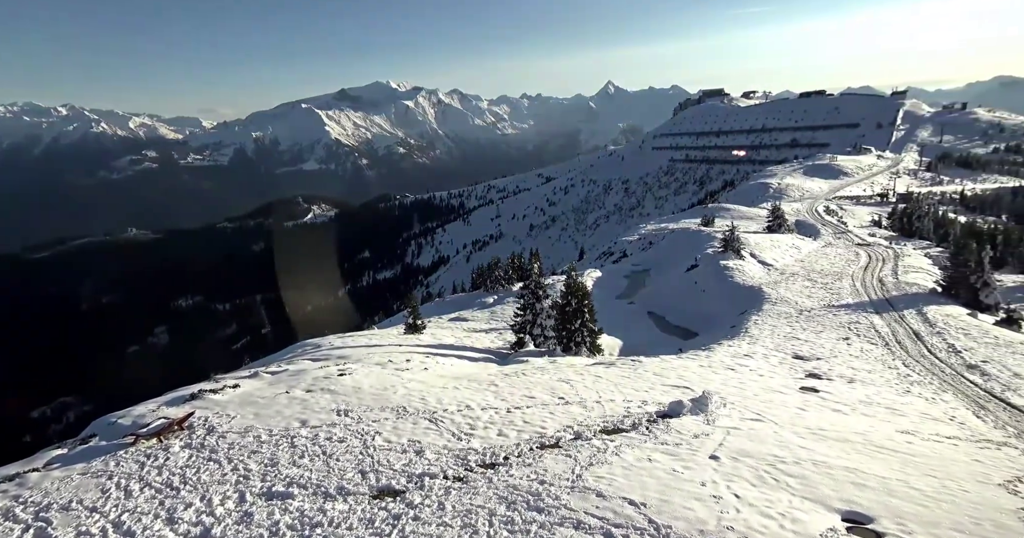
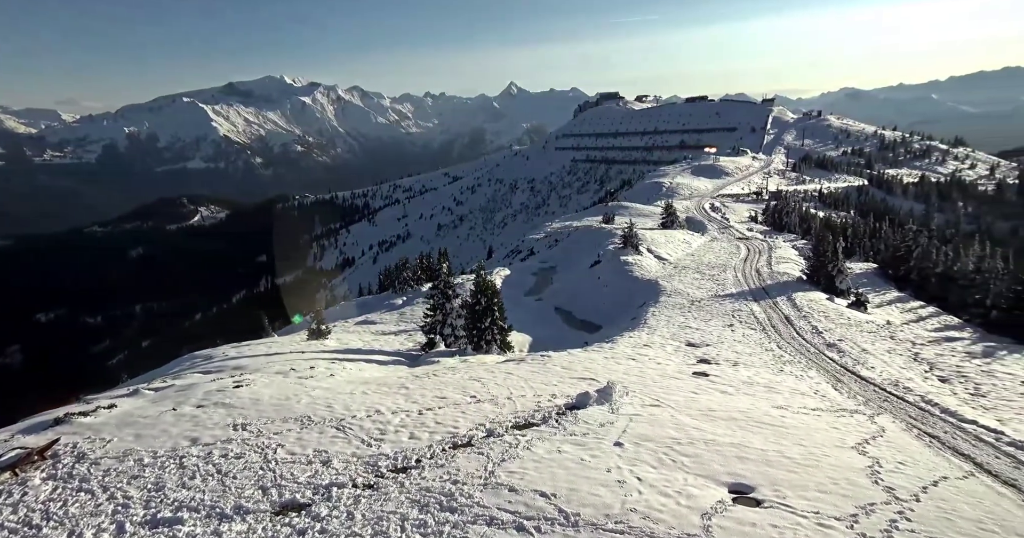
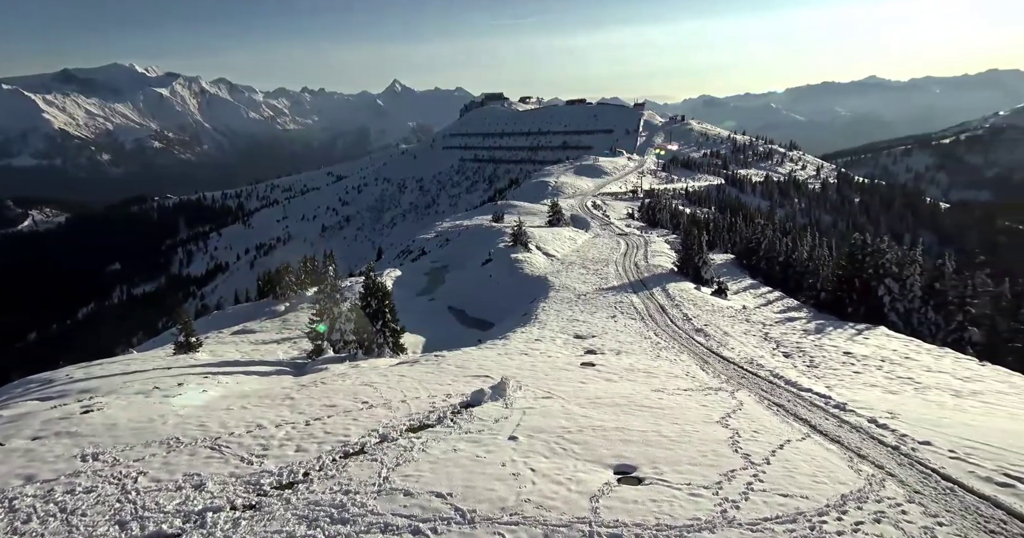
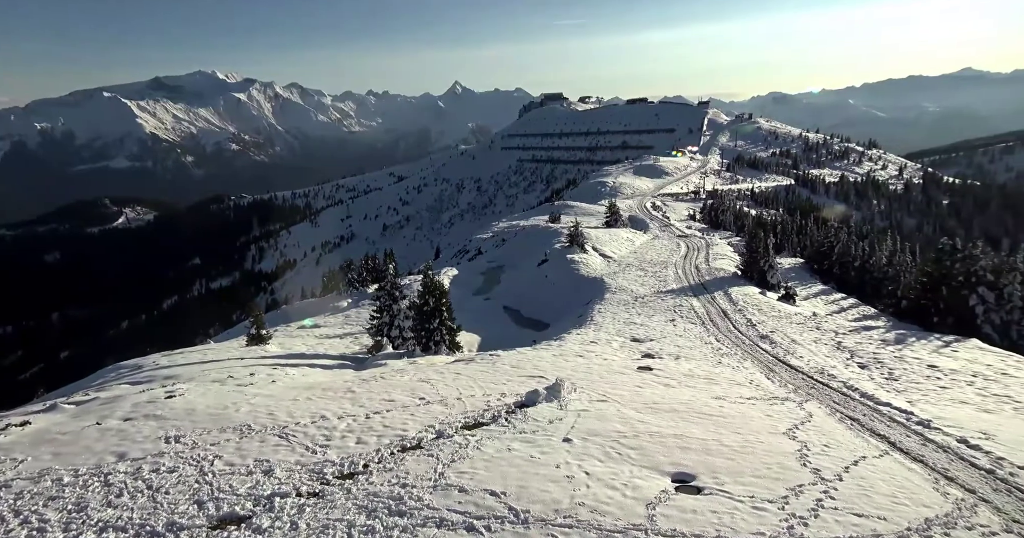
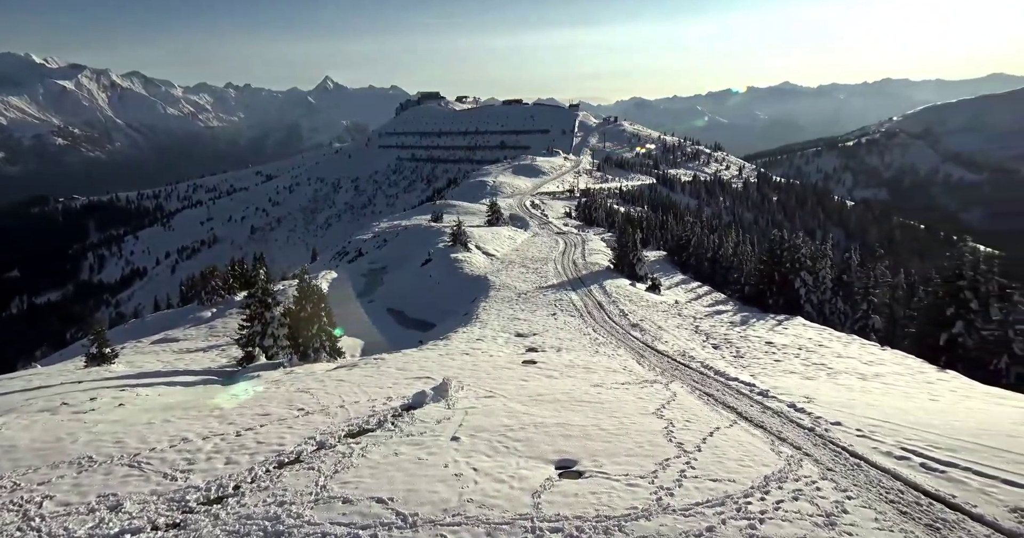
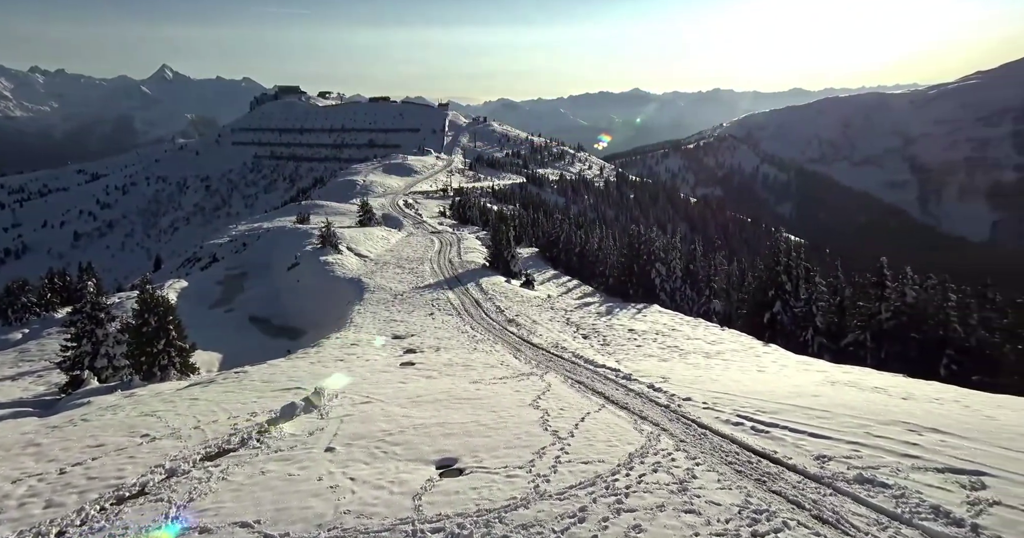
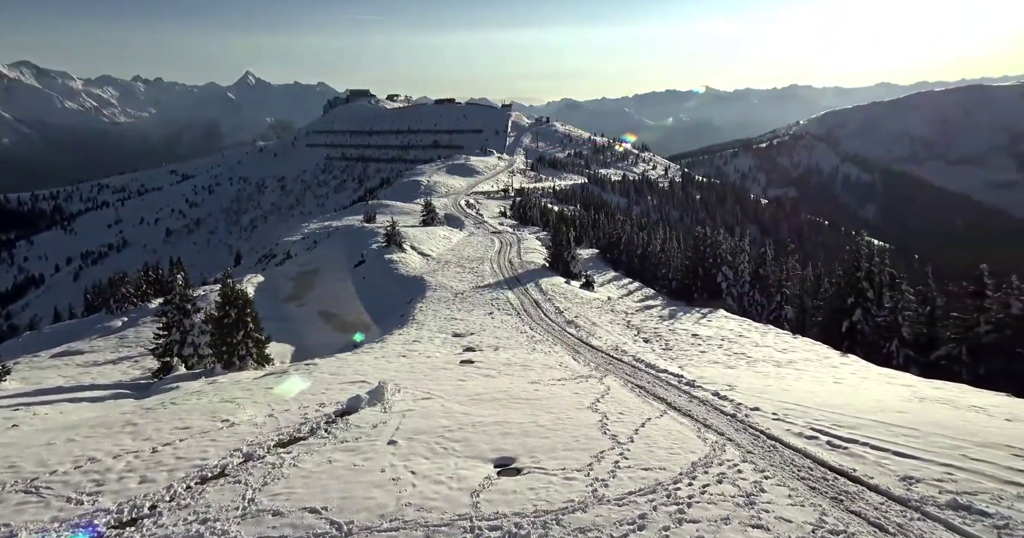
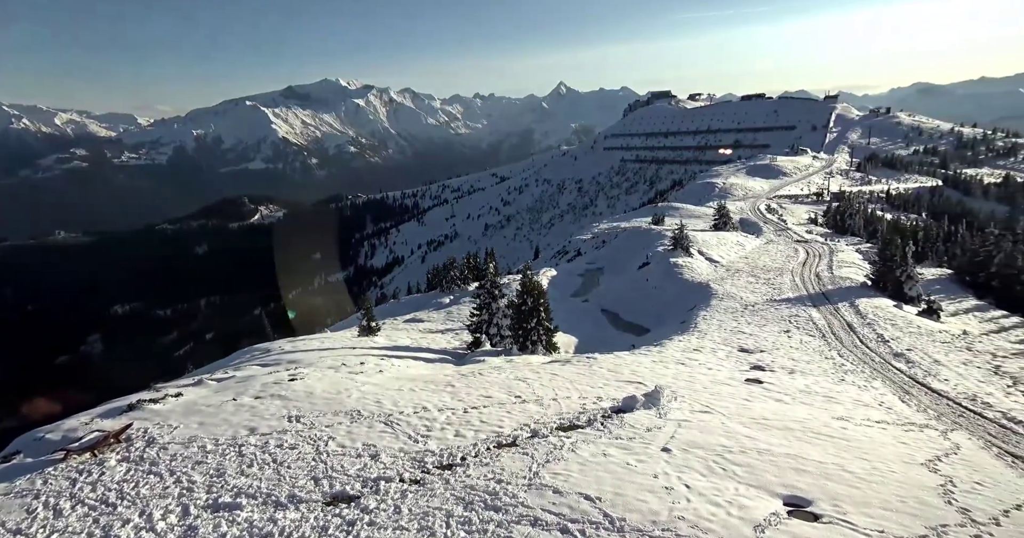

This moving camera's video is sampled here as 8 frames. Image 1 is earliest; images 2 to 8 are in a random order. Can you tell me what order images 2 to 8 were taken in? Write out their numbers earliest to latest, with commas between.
8, 2, 4, 3, 5, 7, 6
